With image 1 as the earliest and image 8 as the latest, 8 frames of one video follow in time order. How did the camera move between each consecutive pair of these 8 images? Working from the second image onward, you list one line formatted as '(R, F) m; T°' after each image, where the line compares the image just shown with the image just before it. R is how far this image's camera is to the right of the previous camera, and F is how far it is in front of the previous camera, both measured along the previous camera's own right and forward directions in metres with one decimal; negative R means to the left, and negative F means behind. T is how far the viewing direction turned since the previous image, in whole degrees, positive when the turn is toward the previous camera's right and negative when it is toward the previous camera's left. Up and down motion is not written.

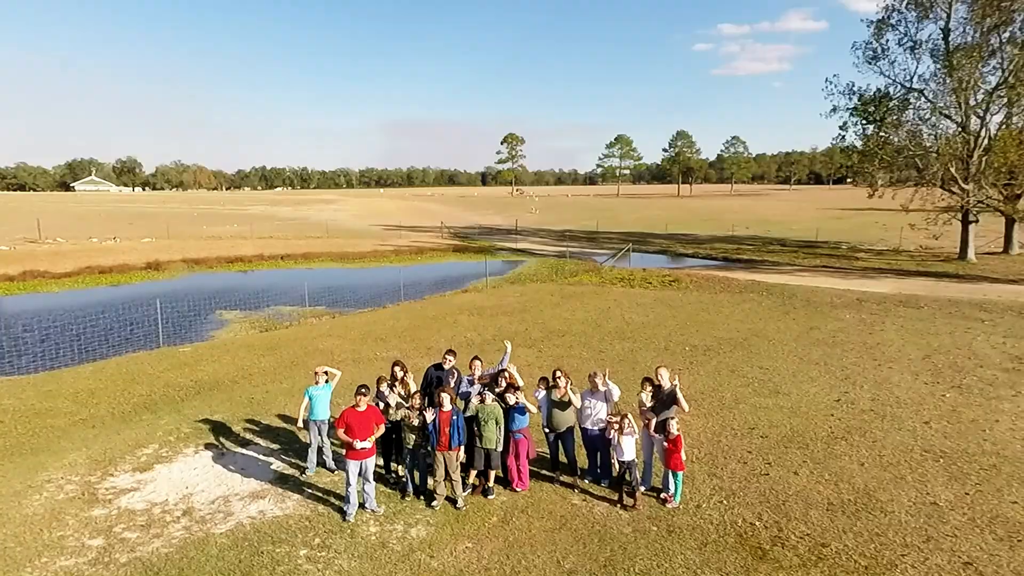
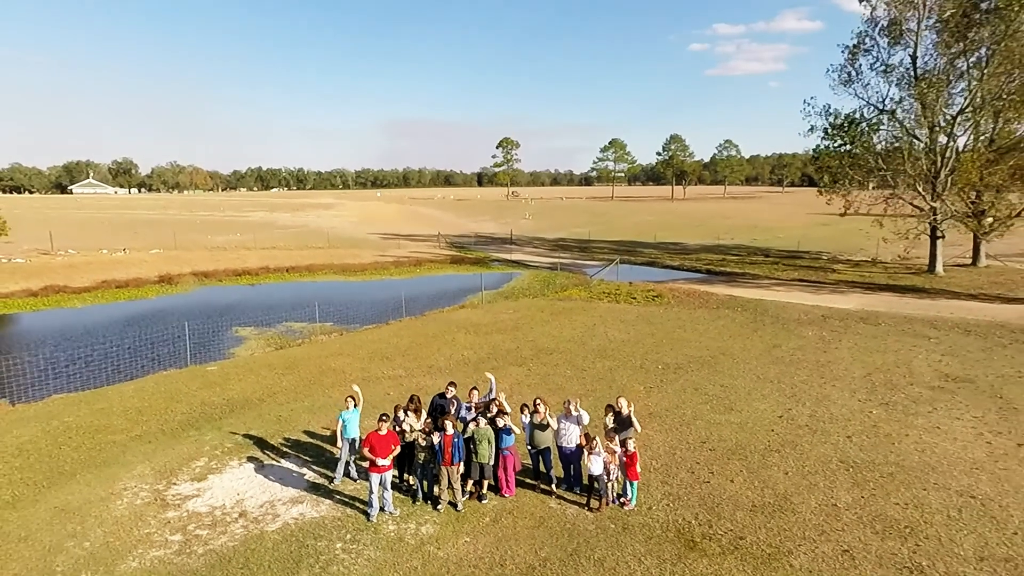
(+0.1, -1.7) m; 0°
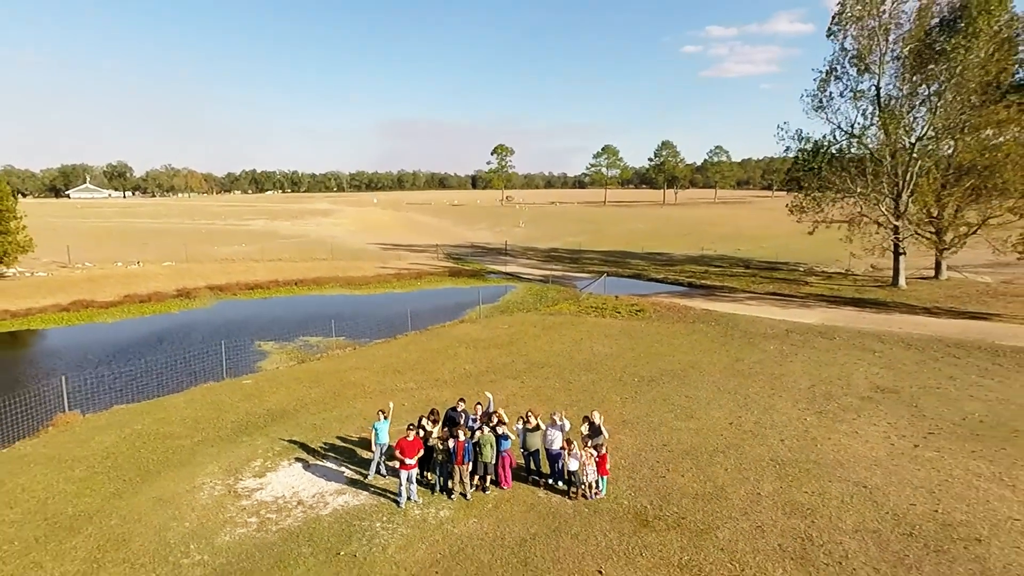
(0.0, -2.4) m; +1°
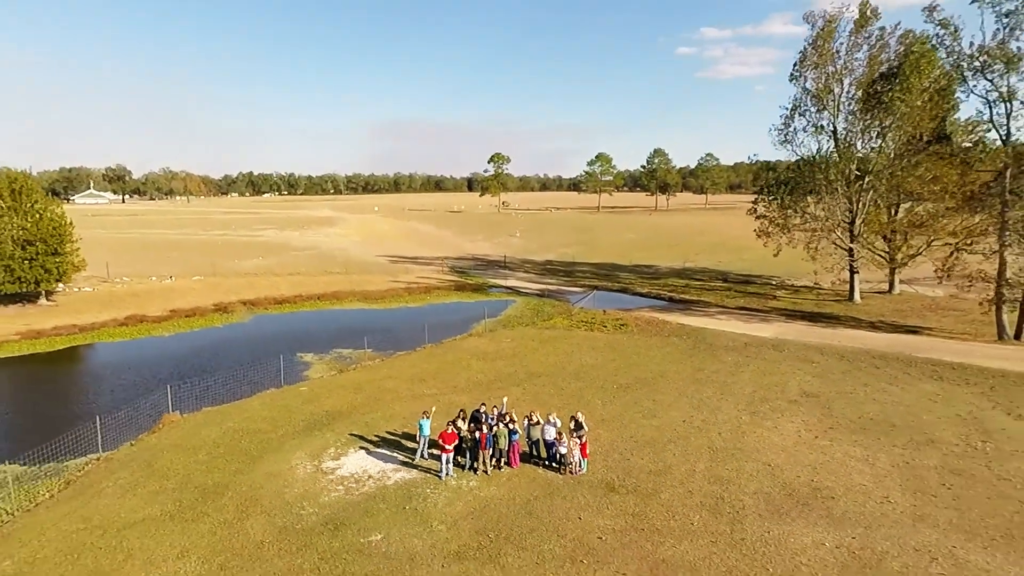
(-0.3, -4.4) m; 0°
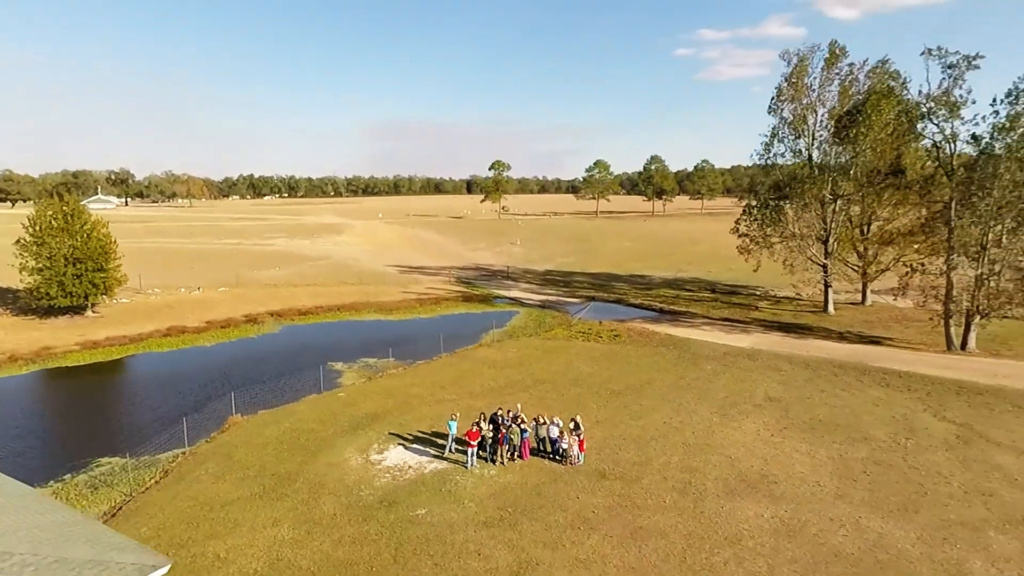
(-0.4, -3.7) m; 0°
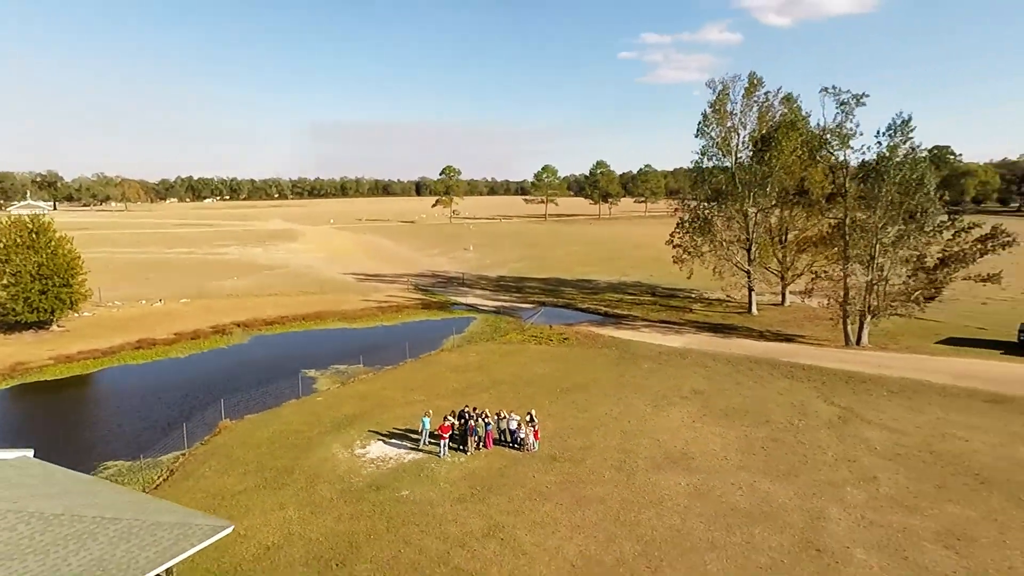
(-0.5, -3.4) m; +5°
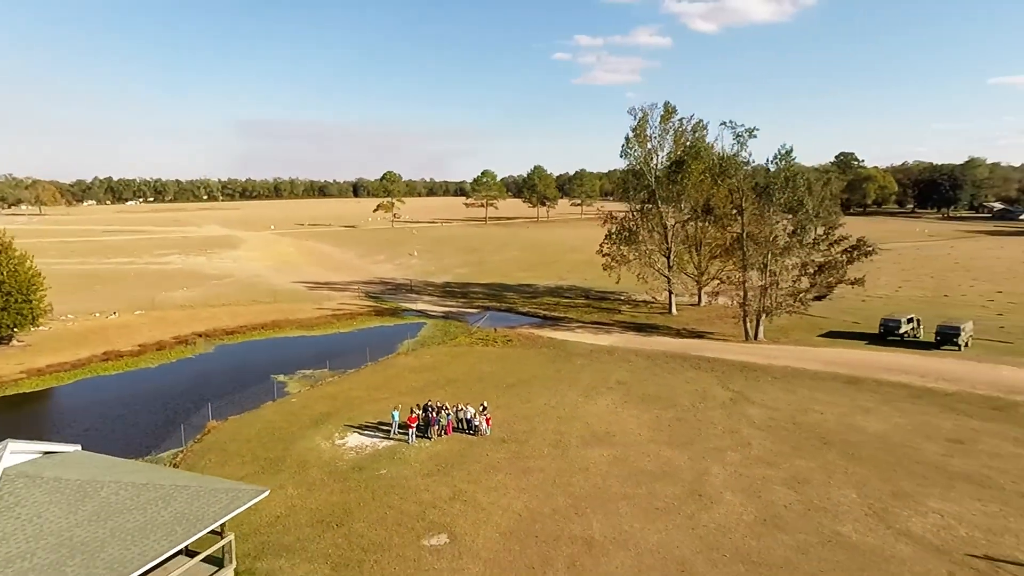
(-0.6, -4.7) m; +6°
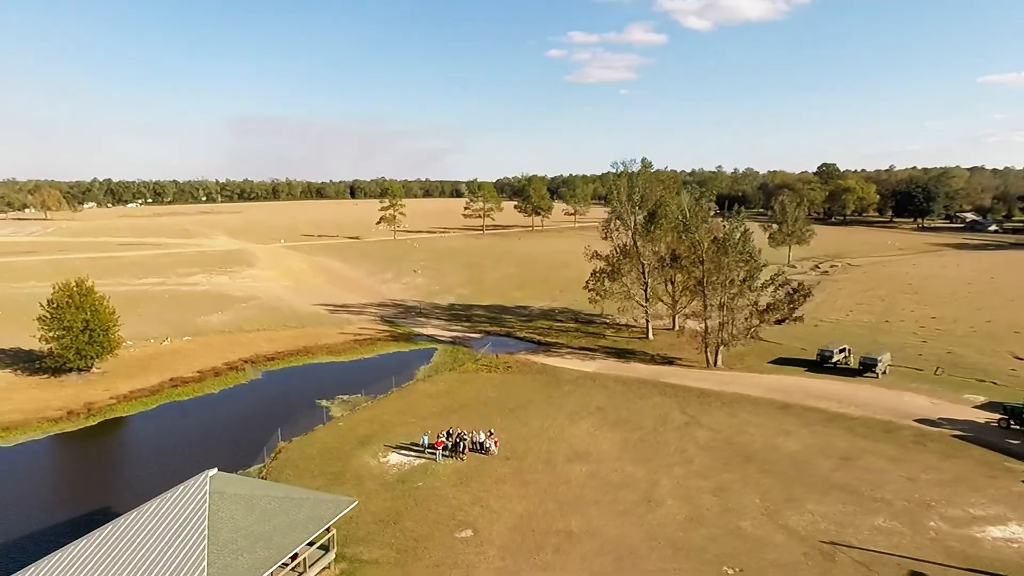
(-0.4, -8.3) m; +1°
